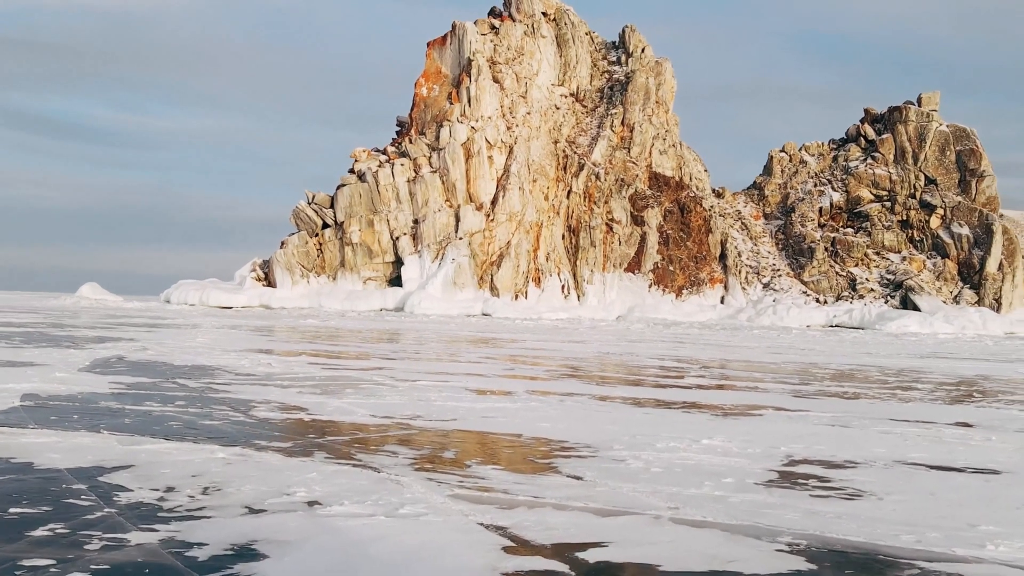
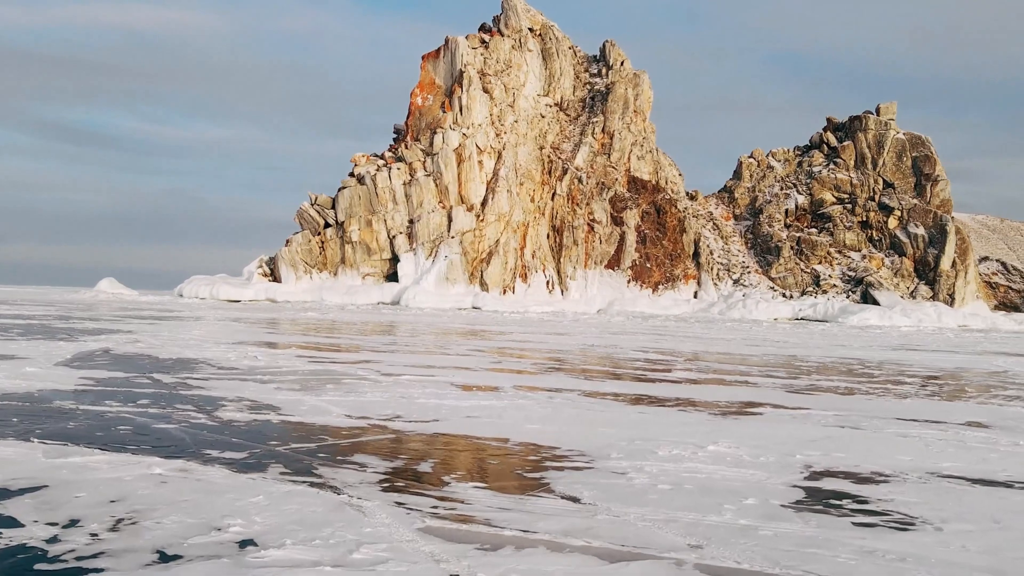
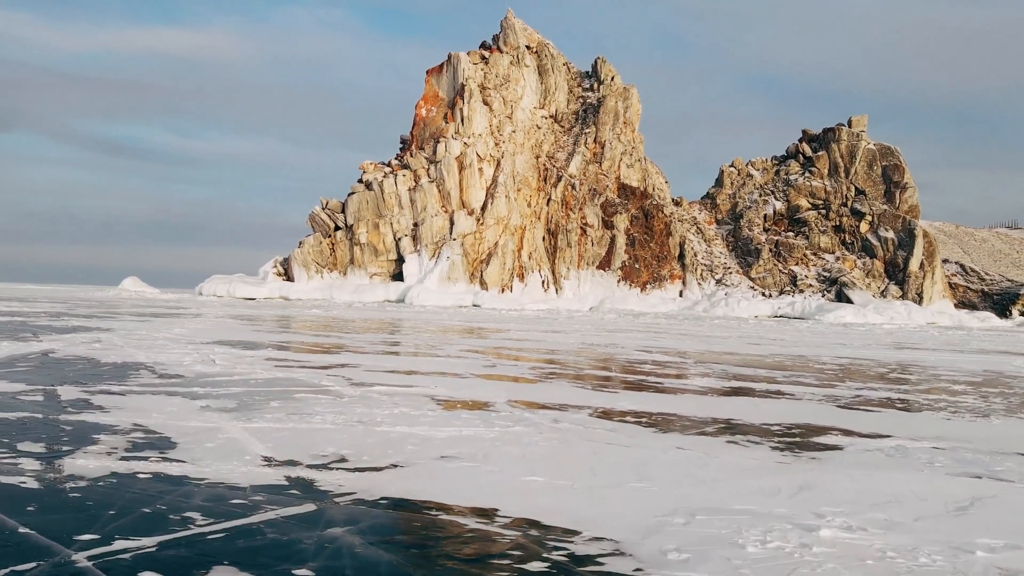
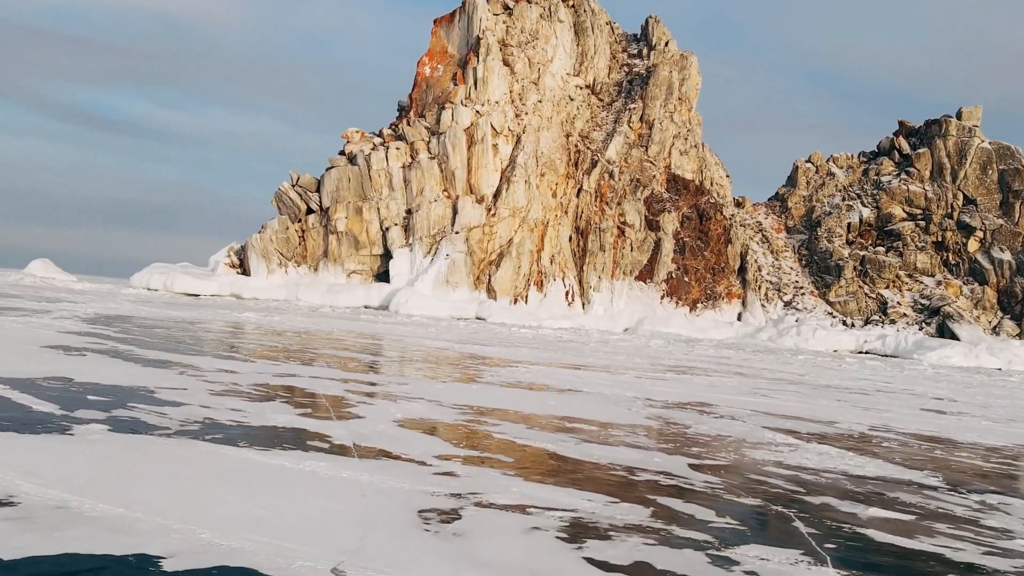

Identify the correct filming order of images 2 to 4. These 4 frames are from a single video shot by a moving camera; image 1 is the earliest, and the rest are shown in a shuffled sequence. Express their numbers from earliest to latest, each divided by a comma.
2, 3, 4
